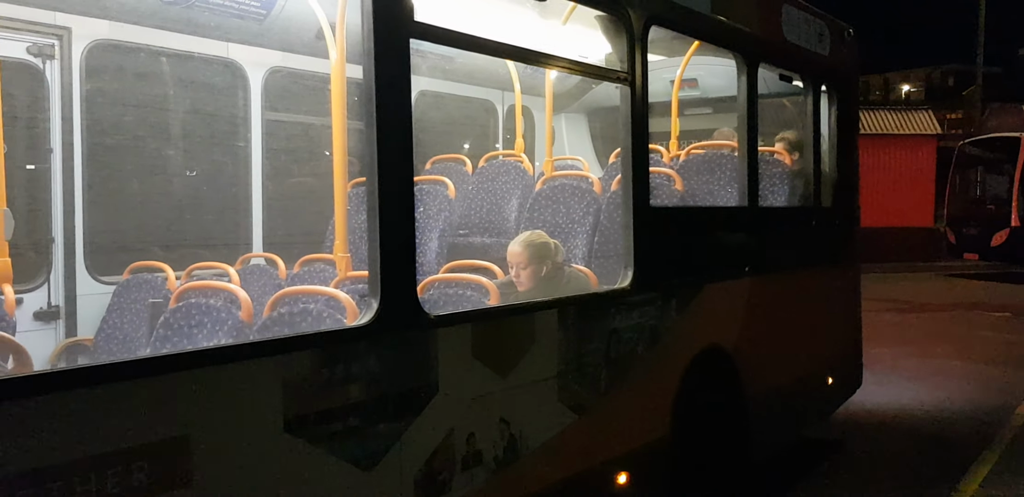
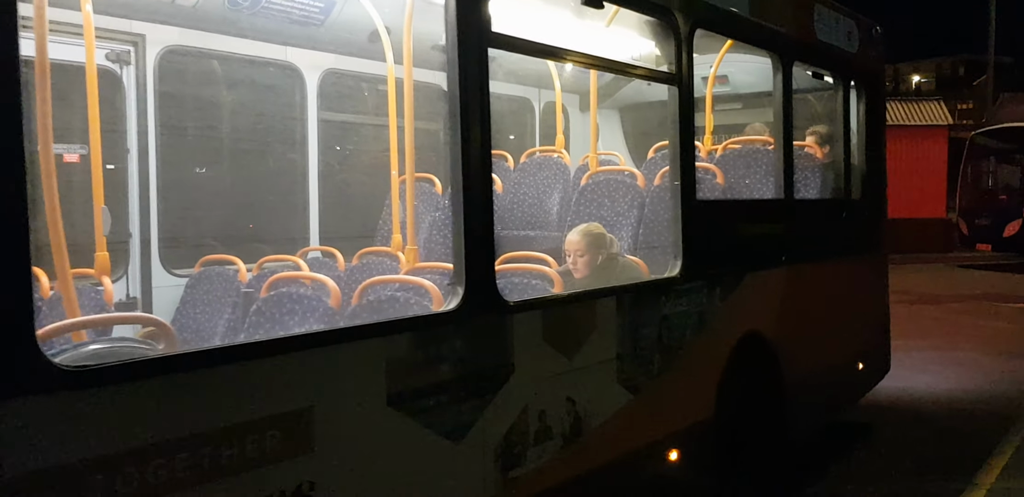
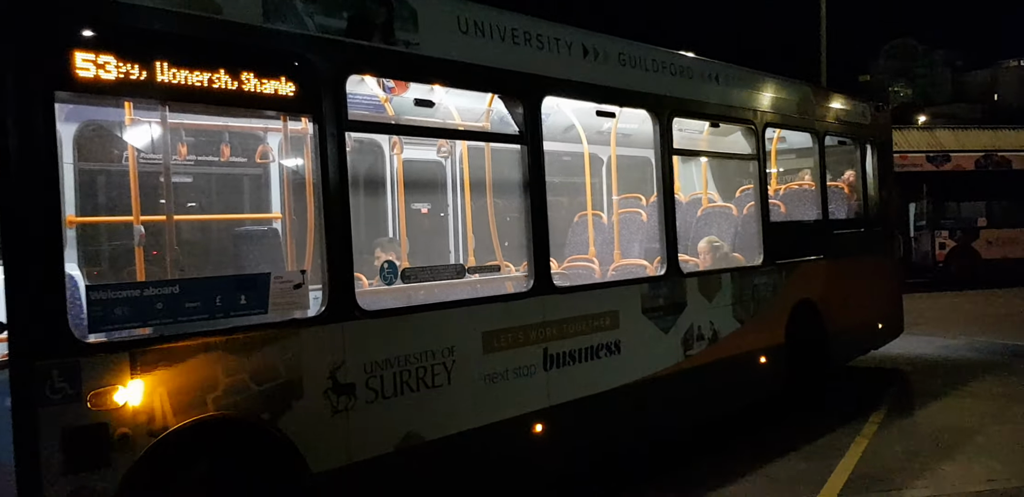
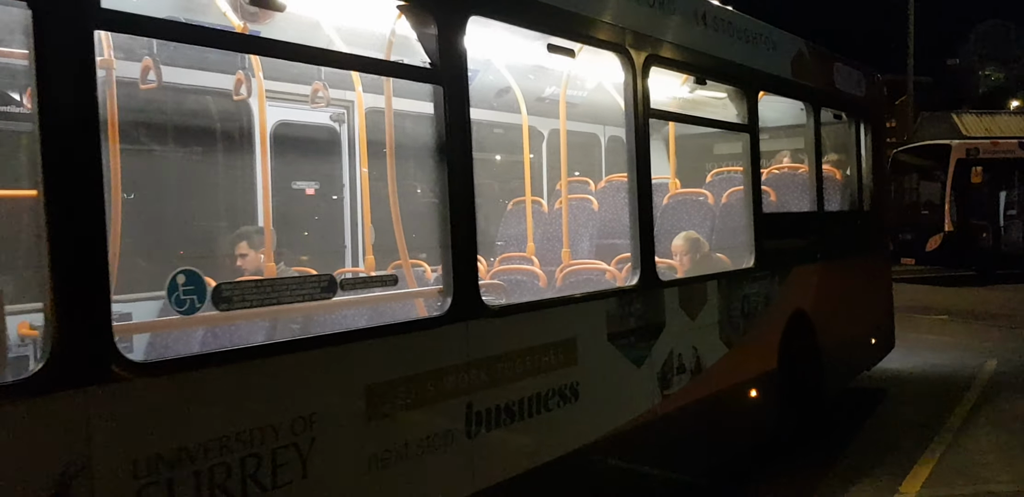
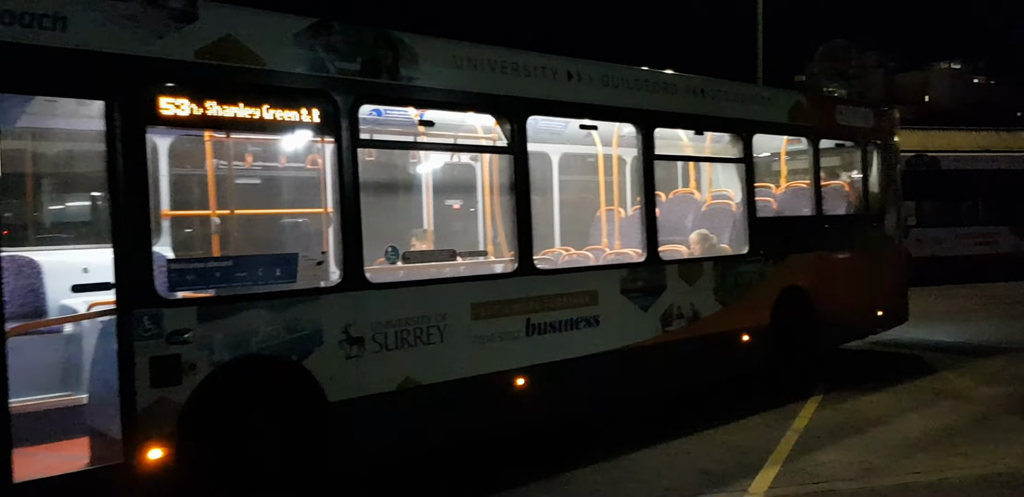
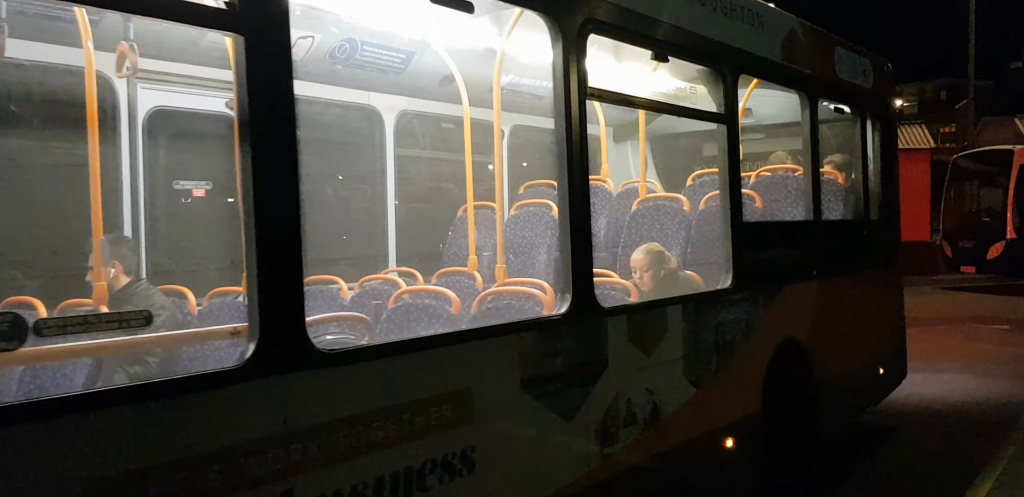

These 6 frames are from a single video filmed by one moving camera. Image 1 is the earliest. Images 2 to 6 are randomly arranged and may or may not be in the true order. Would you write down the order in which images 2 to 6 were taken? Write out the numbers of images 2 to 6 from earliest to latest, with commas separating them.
2, 6, 4, 3, 5
